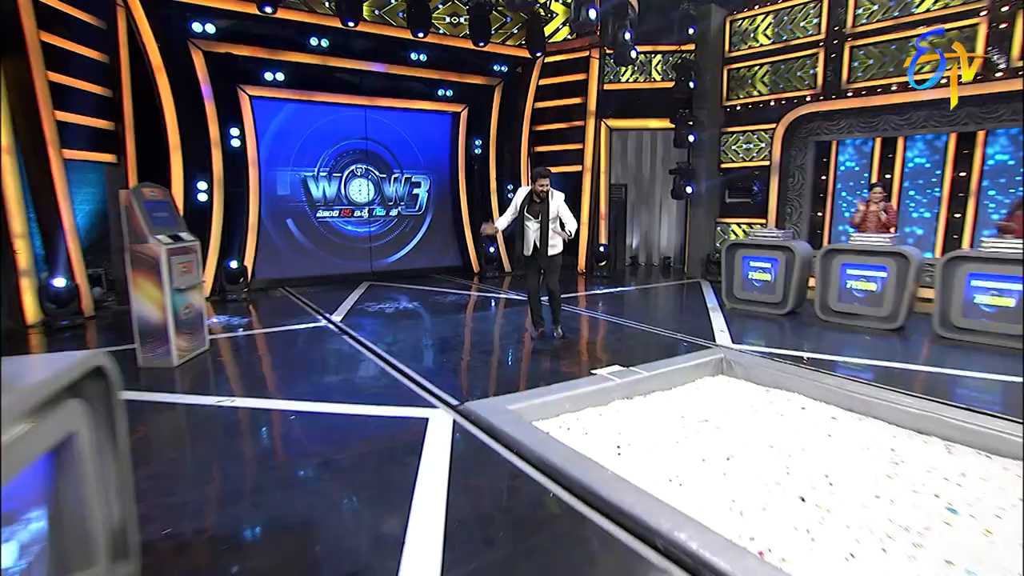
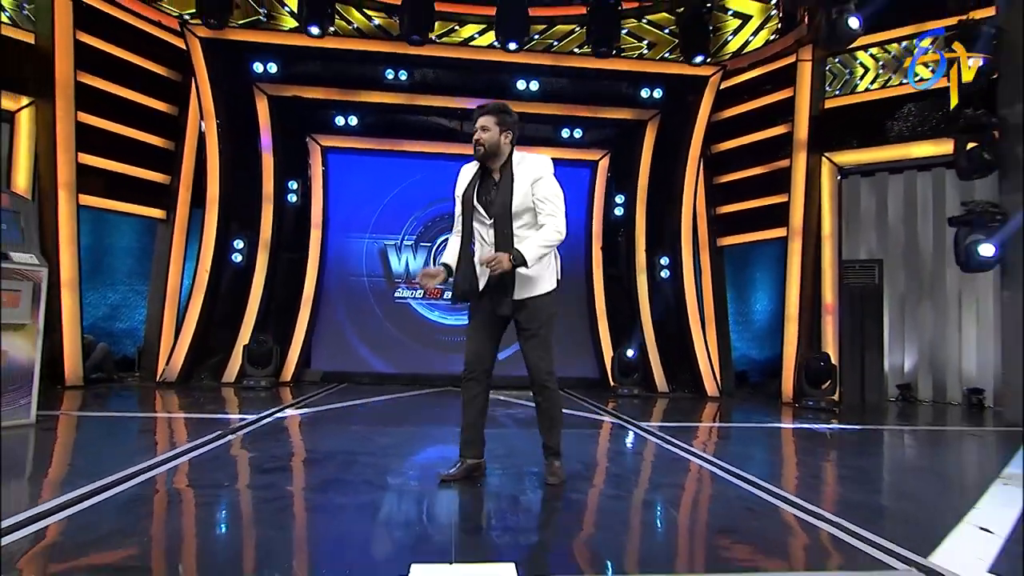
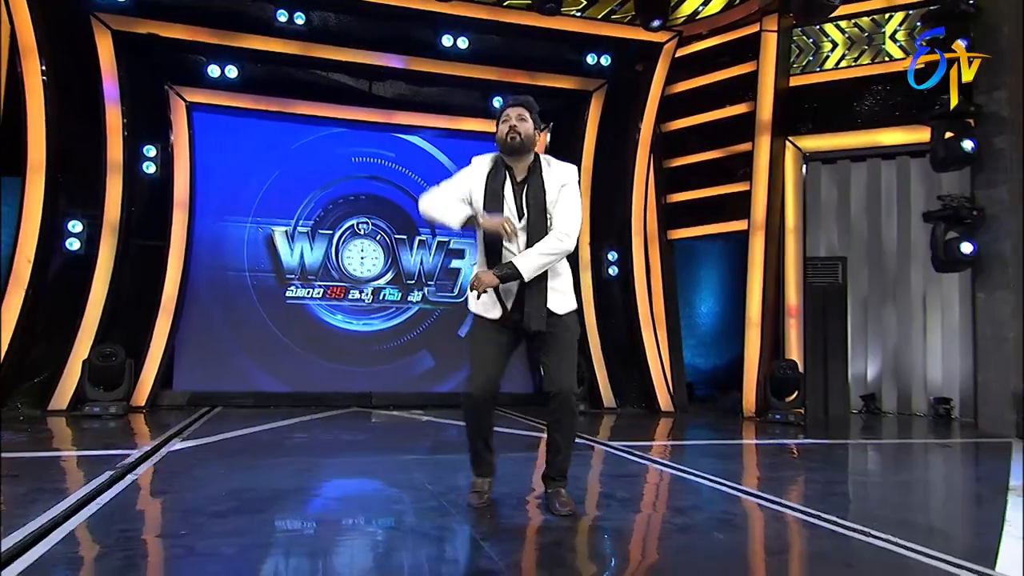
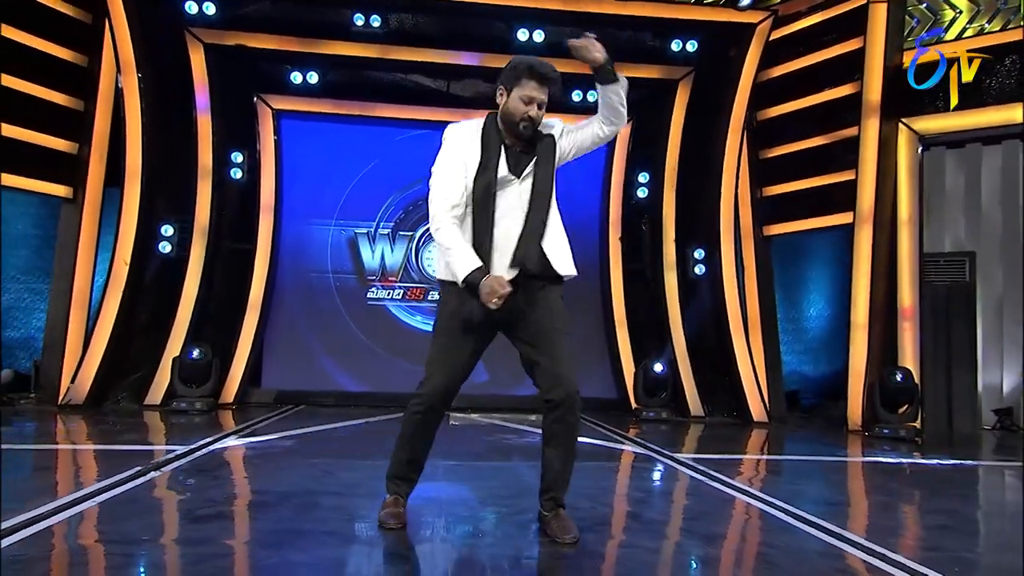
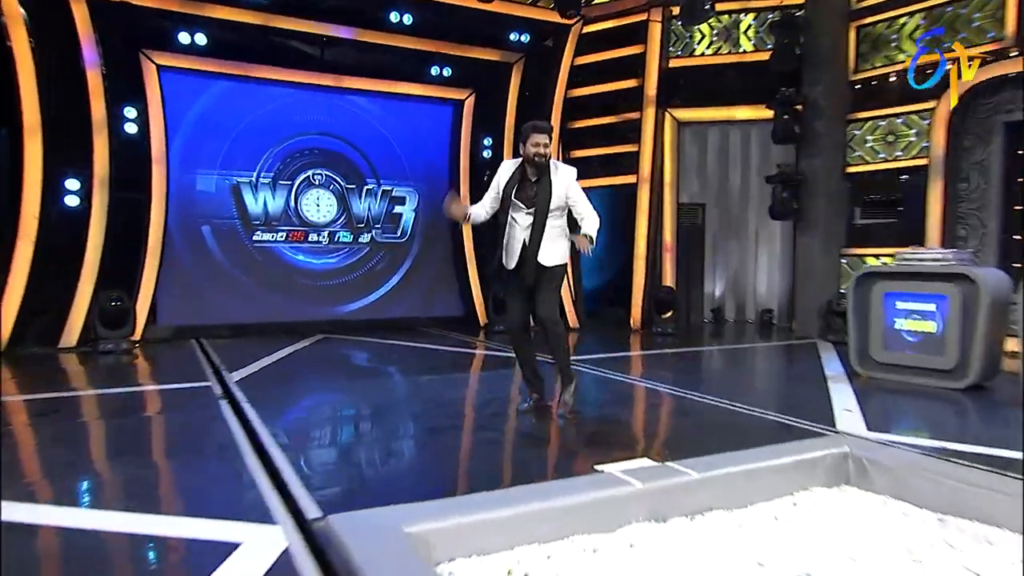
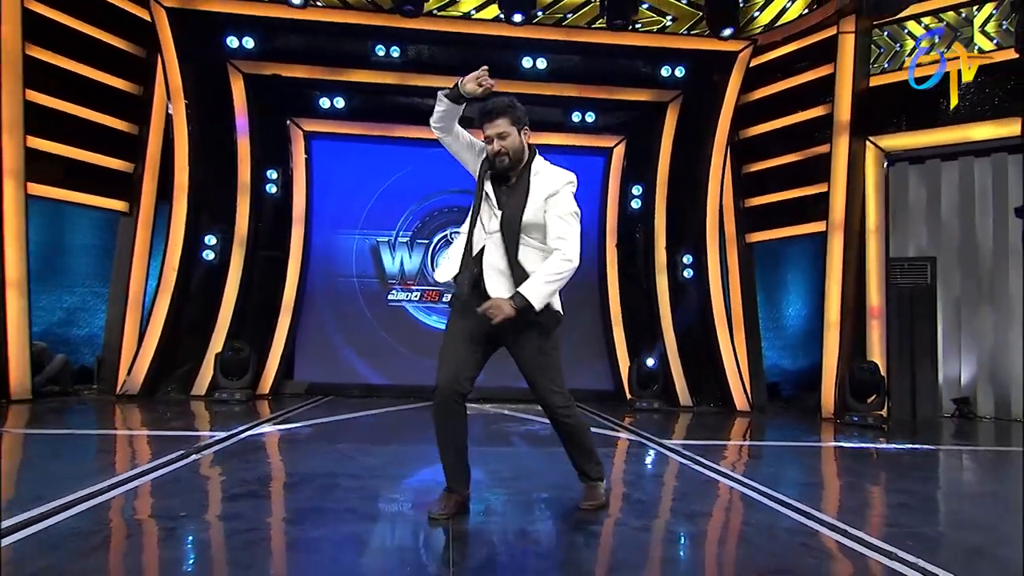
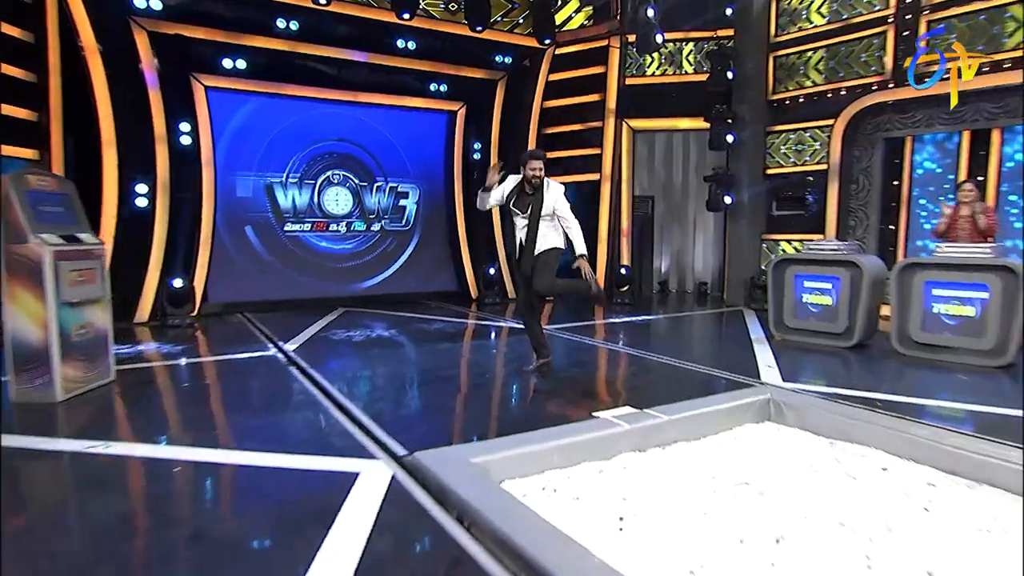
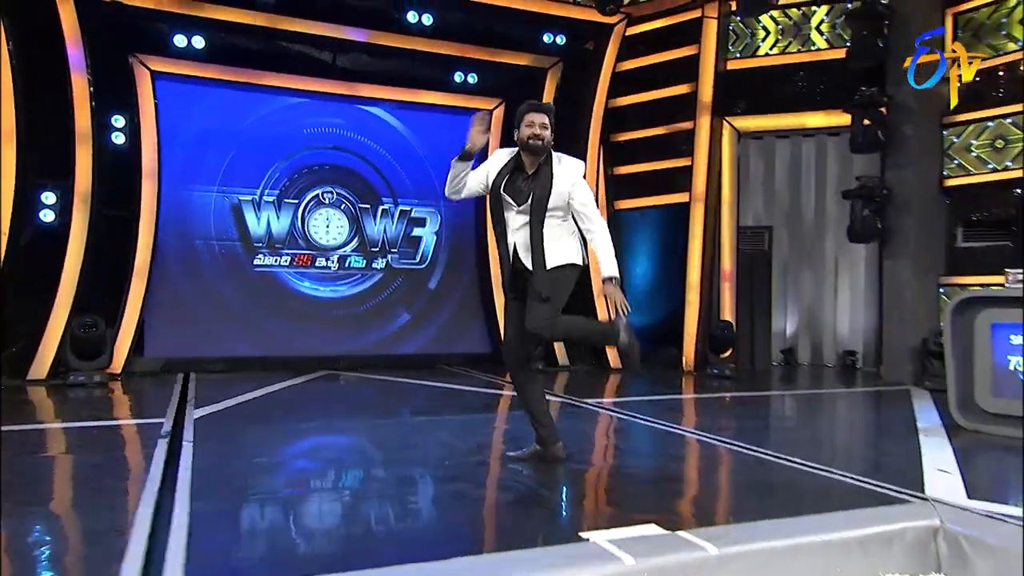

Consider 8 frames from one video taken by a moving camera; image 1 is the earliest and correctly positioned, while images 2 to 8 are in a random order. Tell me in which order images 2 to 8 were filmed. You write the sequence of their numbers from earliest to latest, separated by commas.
7, 5, 8, 3, 4, 6, 2
